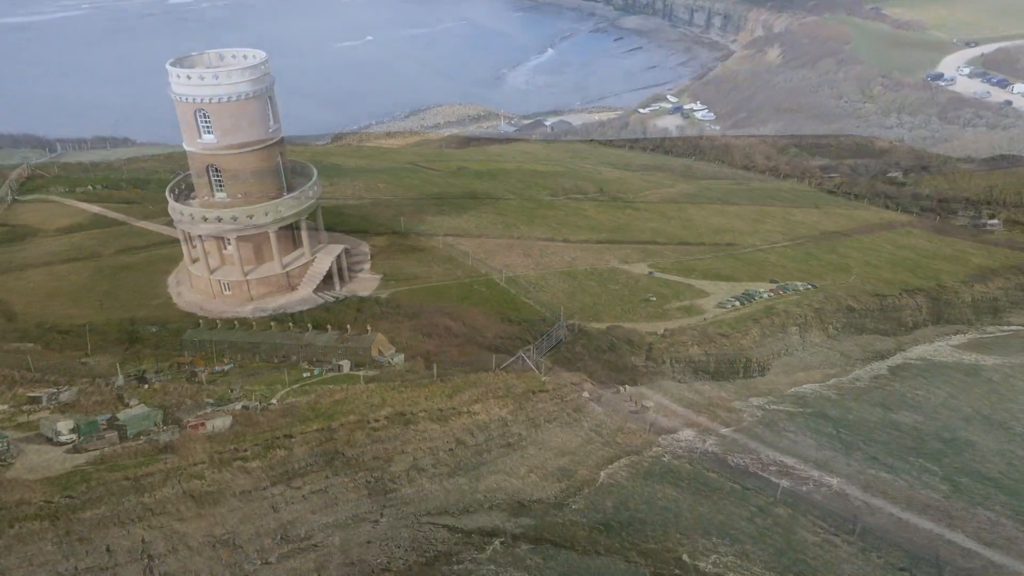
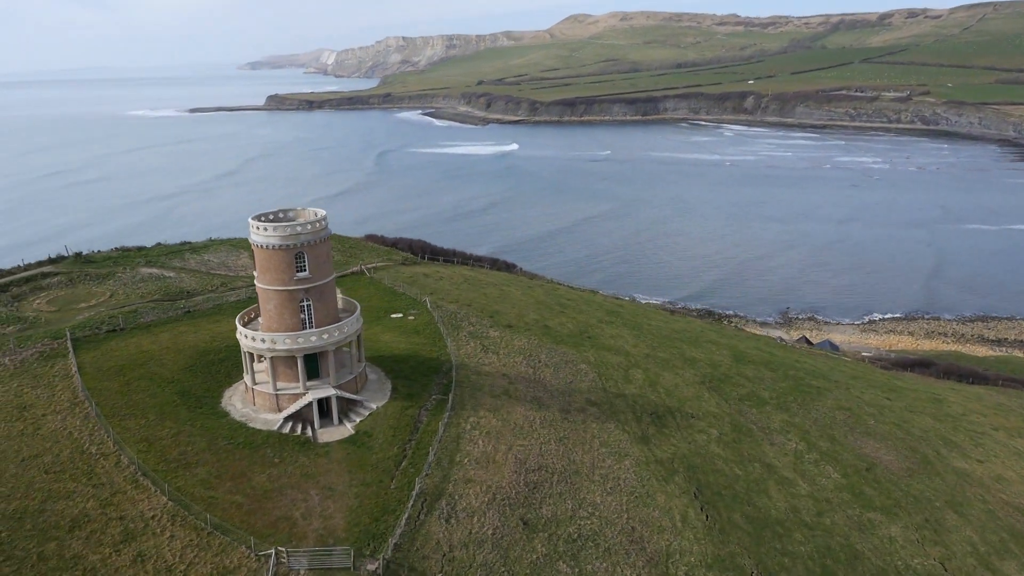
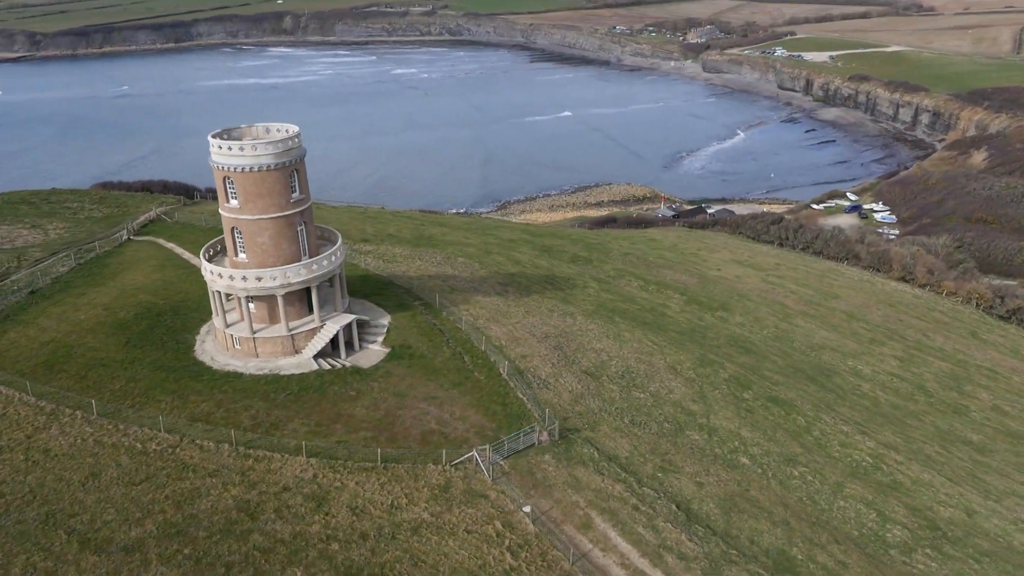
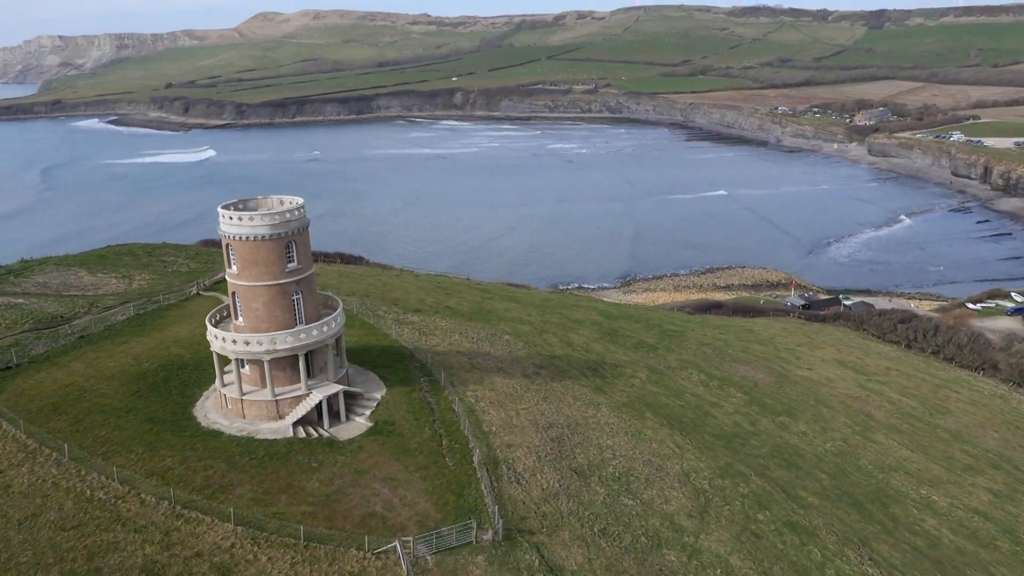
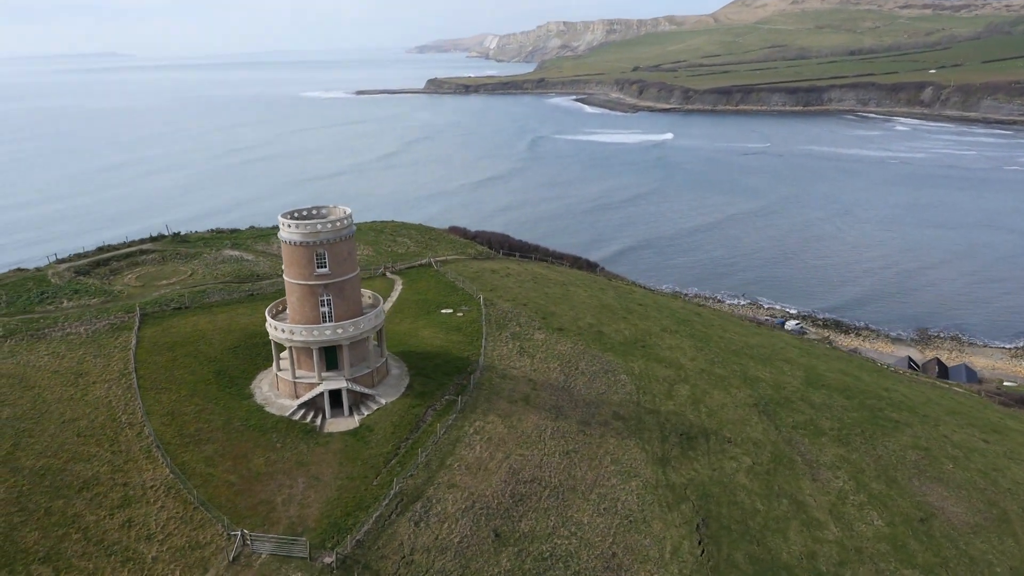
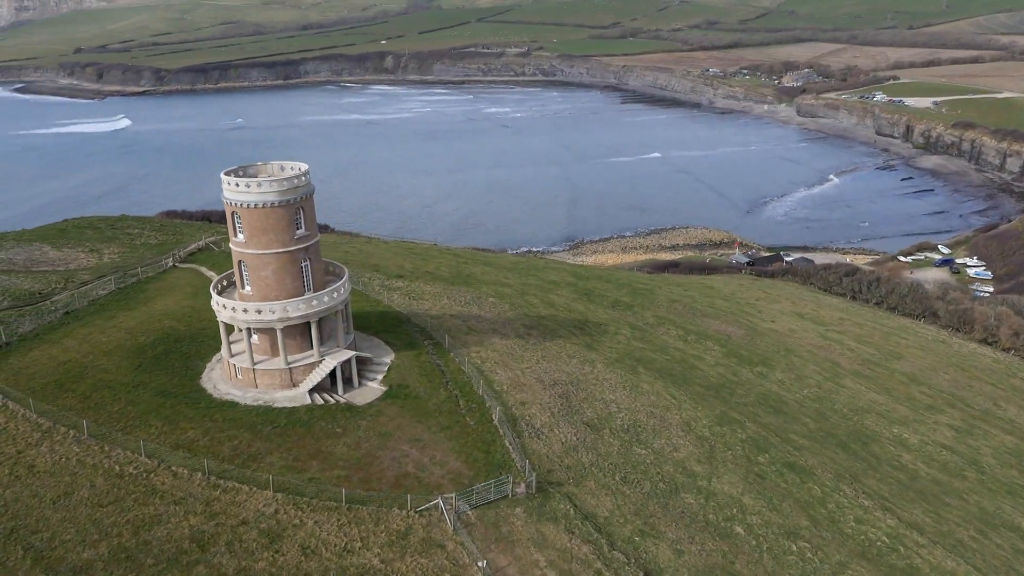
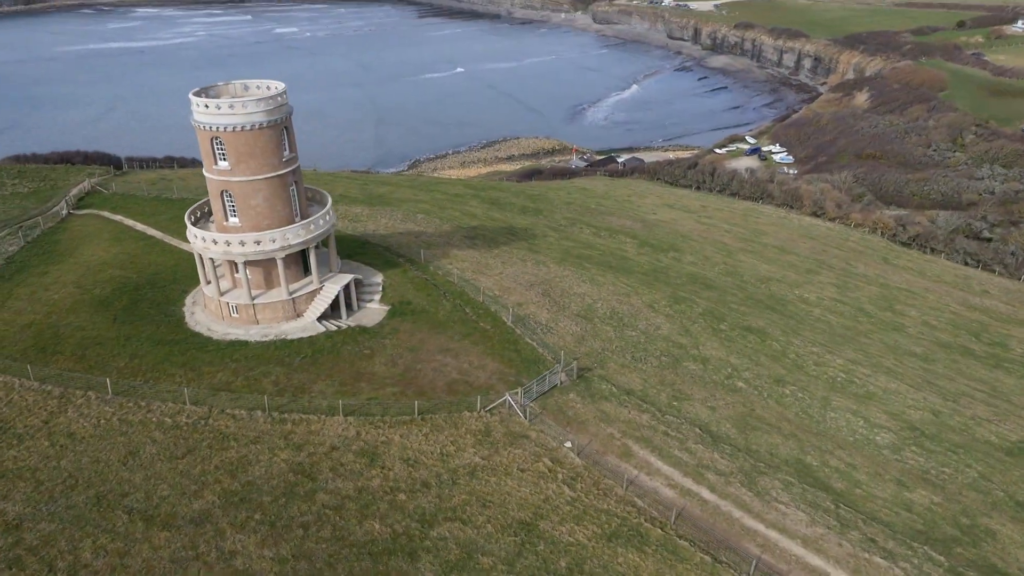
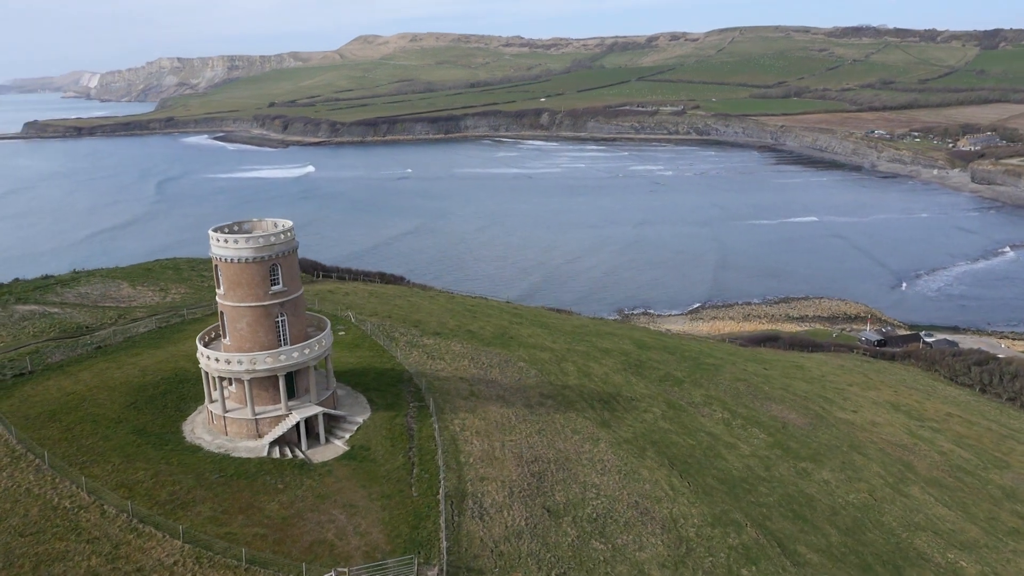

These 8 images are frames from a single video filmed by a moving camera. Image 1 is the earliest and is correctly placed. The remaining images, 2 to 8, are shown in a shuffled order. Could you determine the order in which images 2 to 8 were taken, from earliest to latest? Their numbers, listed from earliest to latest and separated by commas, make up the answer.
7, 3, 6, 4, 8, 2, 5
